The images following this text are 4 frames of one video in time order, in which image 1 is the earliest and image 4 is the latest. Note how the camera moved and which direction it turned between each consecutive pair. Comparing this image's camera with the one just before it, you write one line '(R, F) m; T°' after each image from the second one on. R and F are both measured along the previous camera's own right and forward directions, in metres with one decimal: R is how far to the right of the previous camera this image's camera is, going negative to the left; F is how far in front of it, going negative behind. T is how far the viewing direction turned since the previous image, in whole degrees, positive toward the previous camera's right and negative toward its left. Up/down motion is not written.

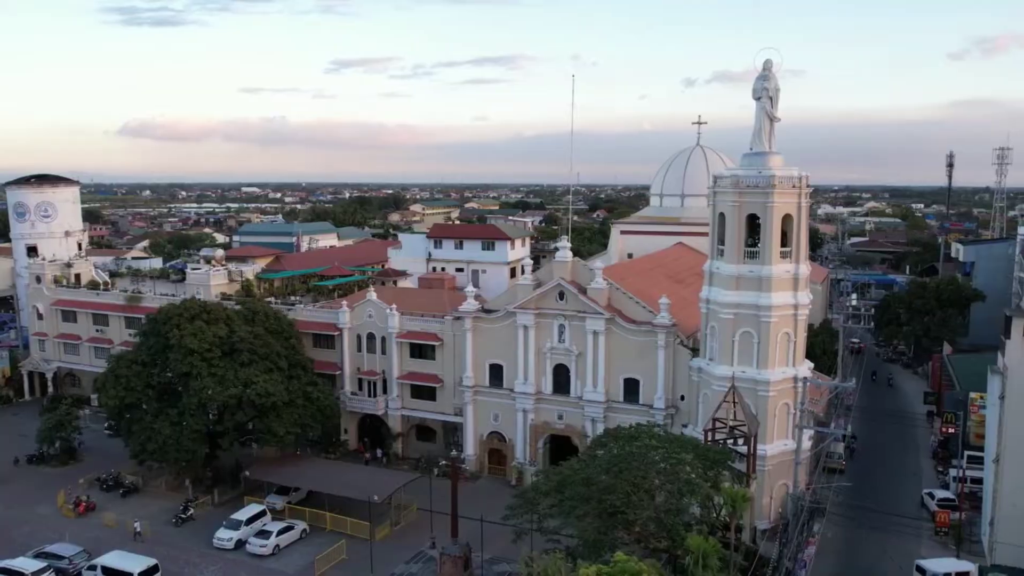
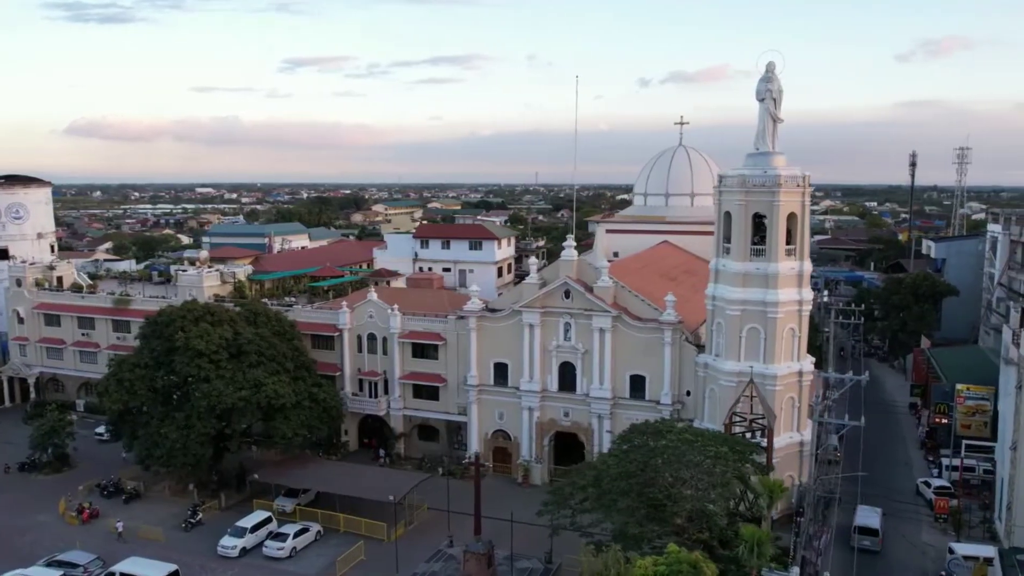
(-2.1, -0.2) m; +3°
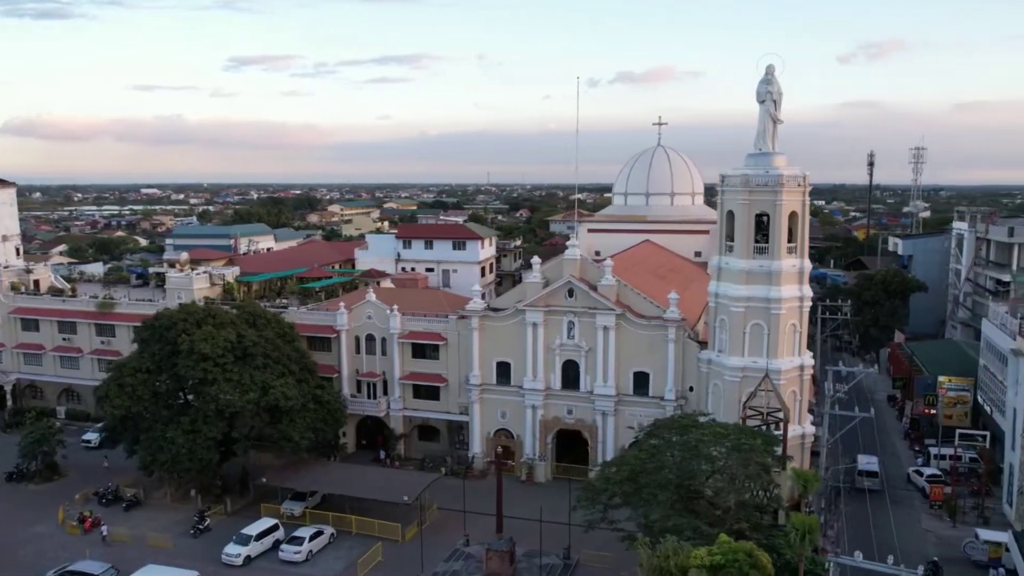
(-2.3, -0.1) m; +3°
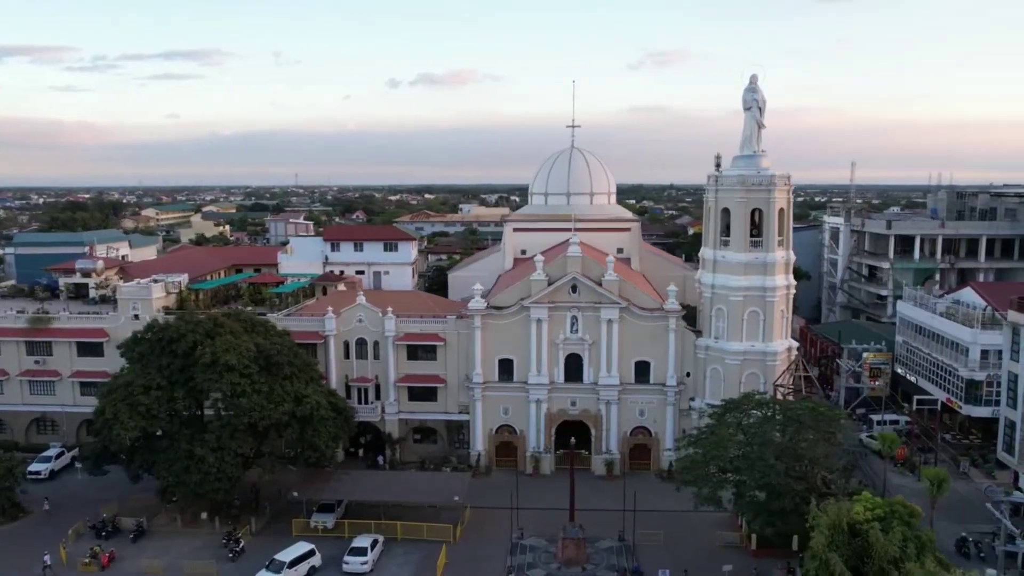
(-8.6, +0.2) m; +13°
